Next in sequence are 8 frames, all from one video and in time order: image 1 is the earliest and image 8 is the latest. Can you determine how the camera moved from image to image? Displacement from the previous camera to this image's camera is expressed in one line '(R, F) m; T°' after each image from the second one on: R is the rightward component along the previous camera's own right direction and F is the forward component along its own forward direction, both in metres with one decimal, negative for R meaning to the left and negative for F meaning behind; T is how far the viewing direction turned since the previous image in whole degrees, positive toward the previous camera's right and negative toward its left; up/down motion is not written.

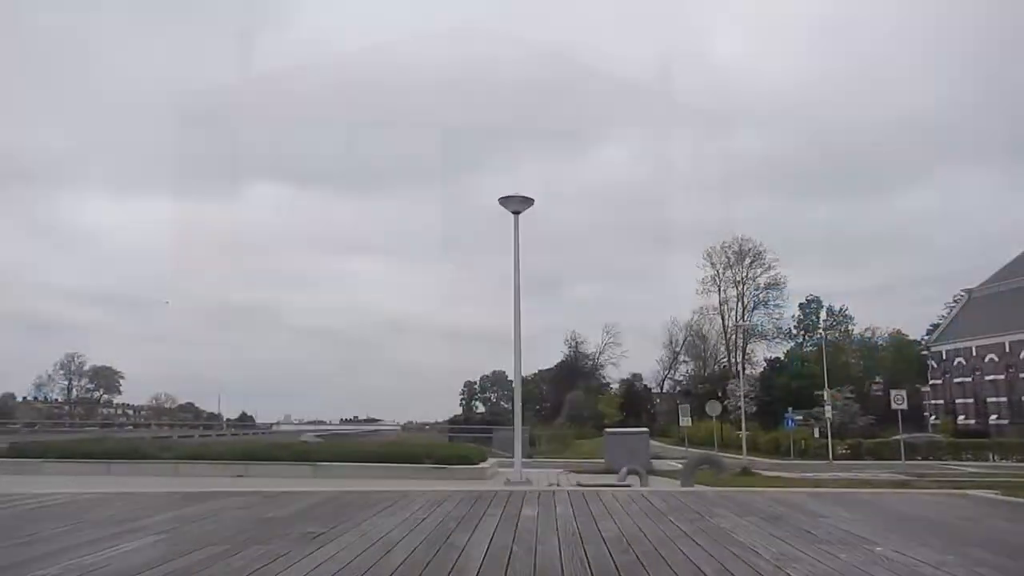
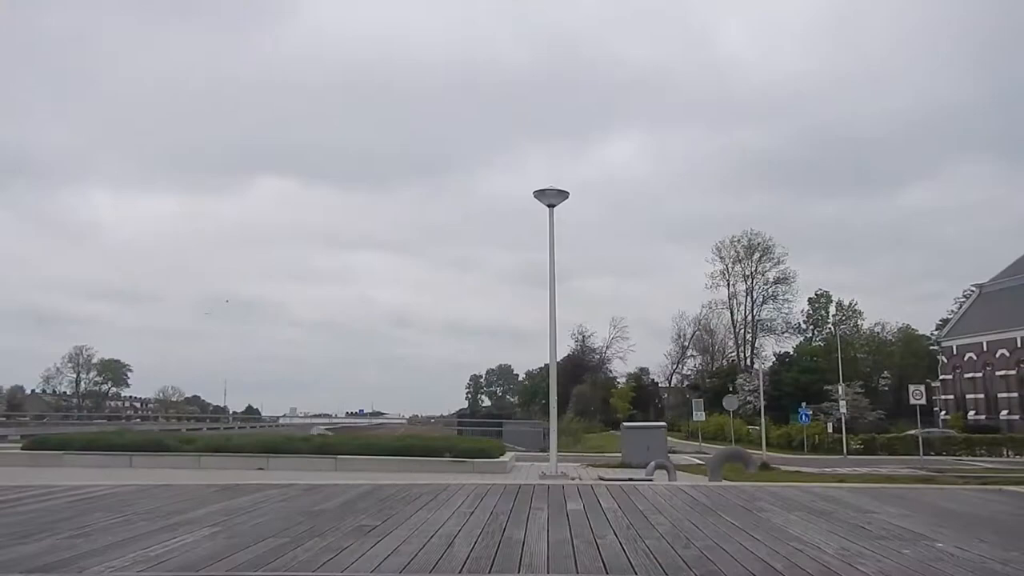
(-0.2, 0.0) m; 0°
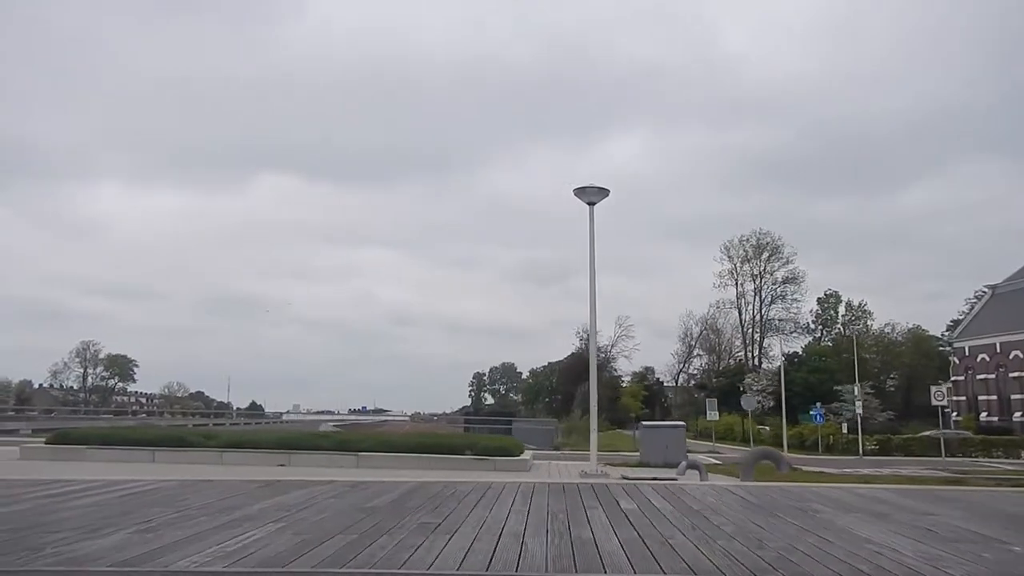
(-0.2, 0.0) m; 0°
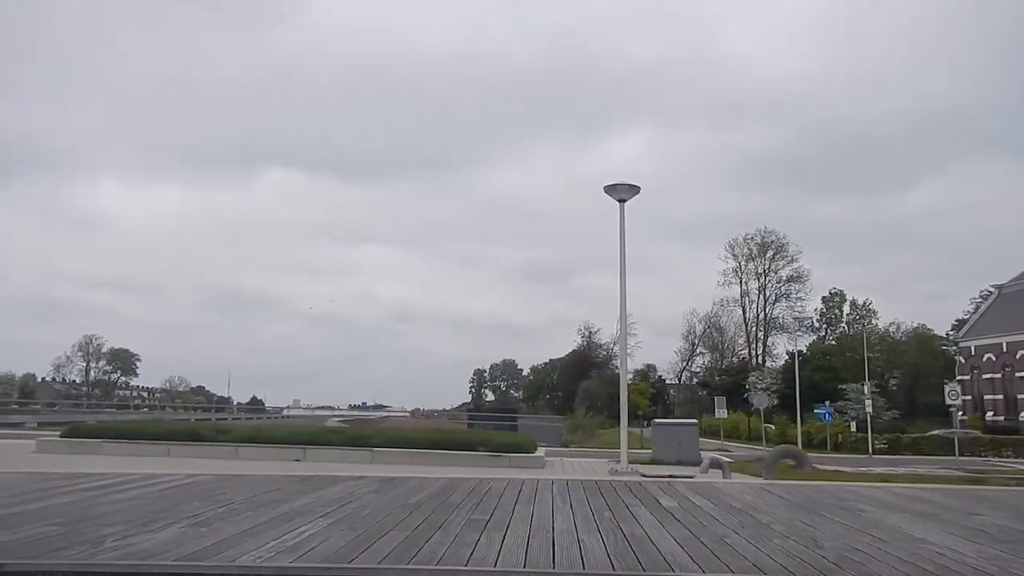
(-0.2, 0.0) m; 0°
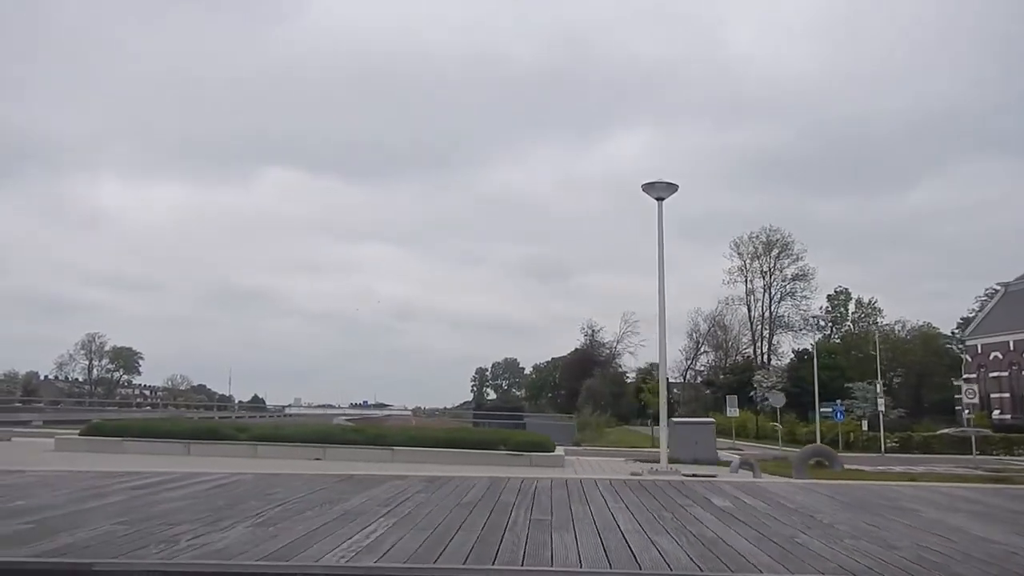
(-0.2, 0.0) m; 0°
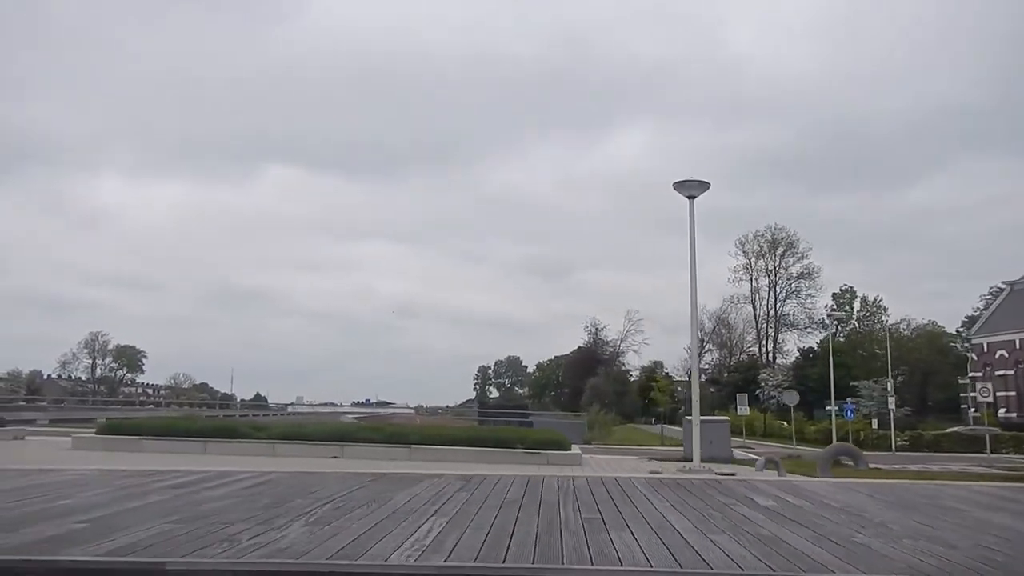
(-0.2, 0.0) m; 0°
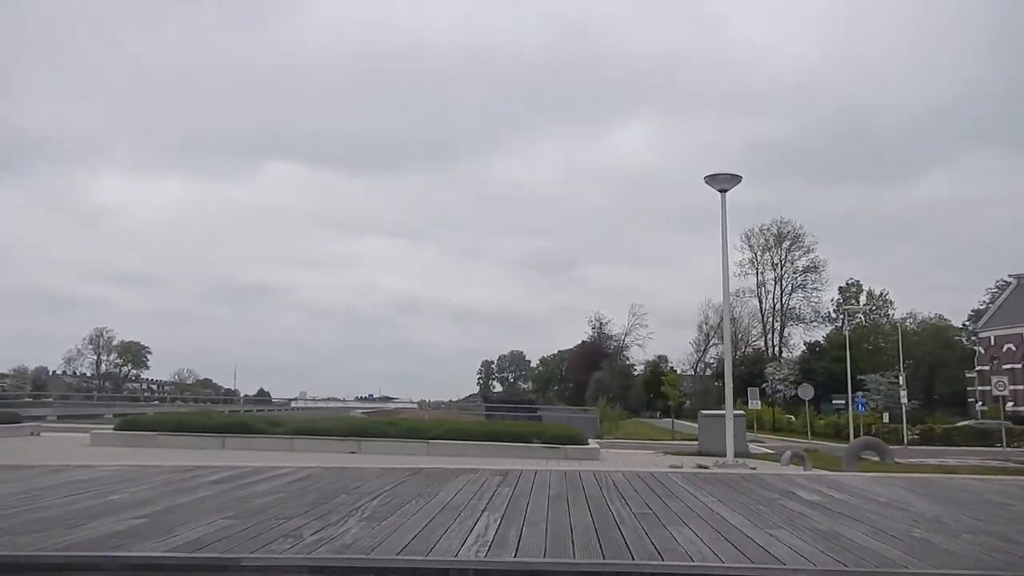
(-0.2, 0.0) m; 0°
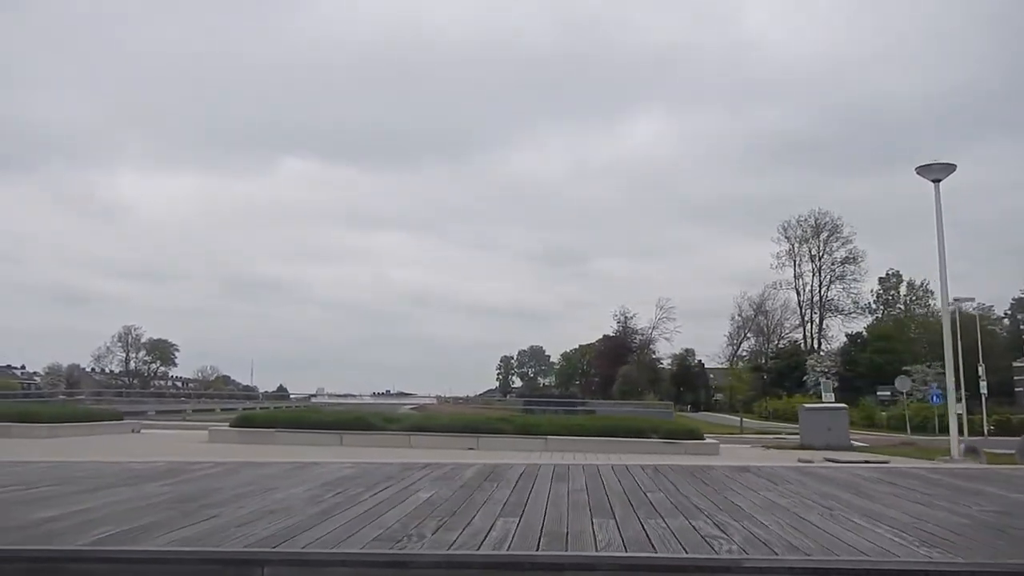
(-1.3, 0.0) m; -2°
